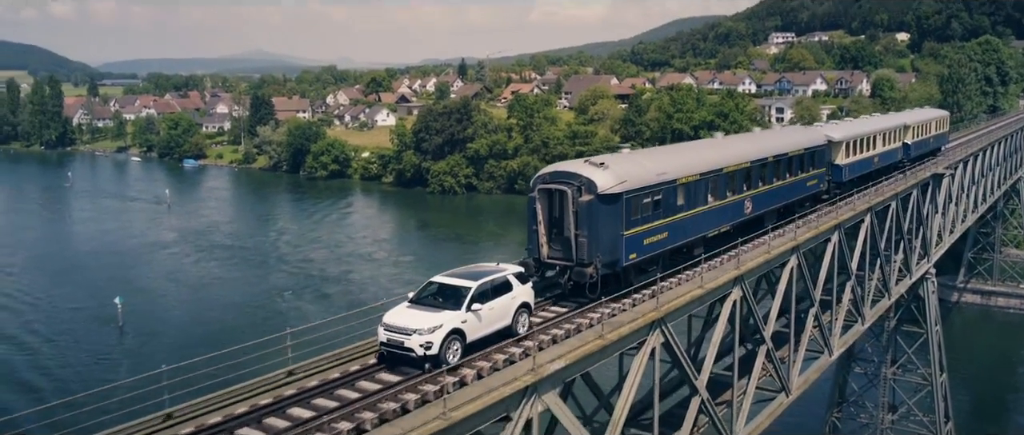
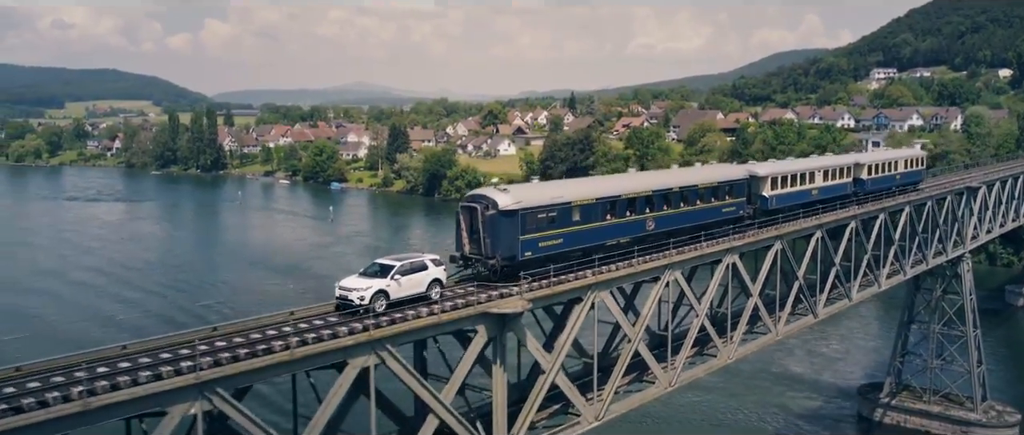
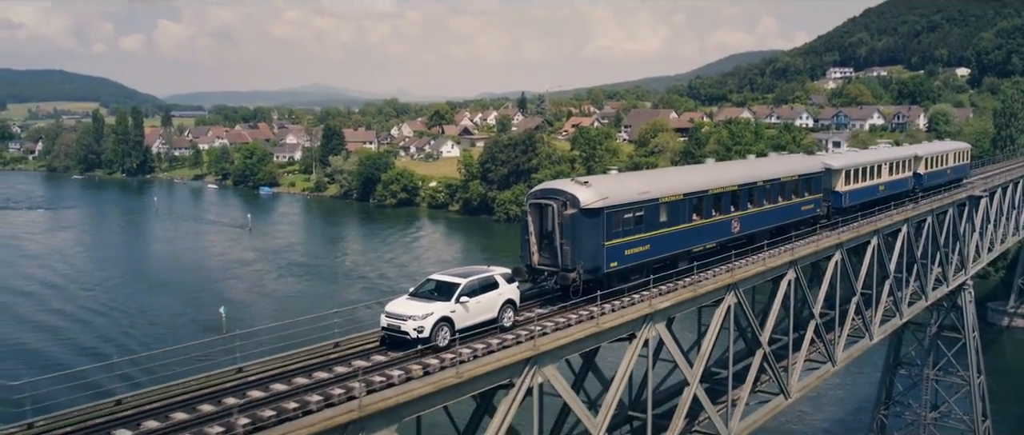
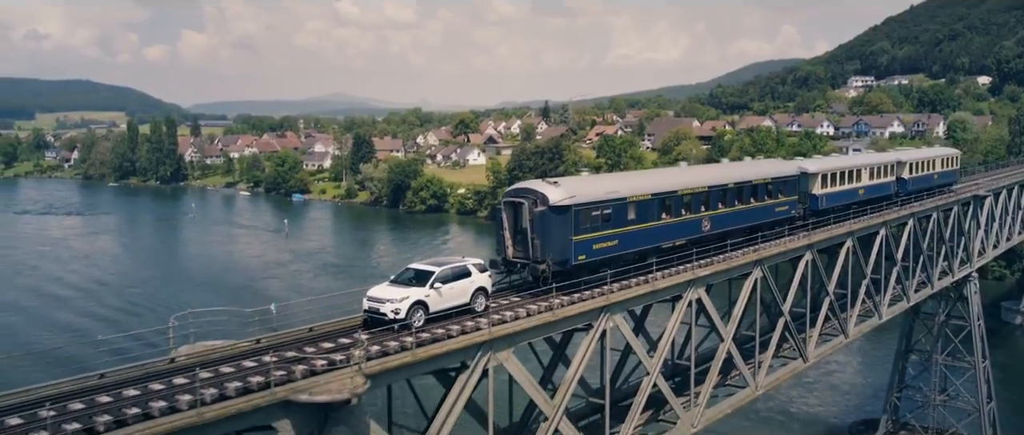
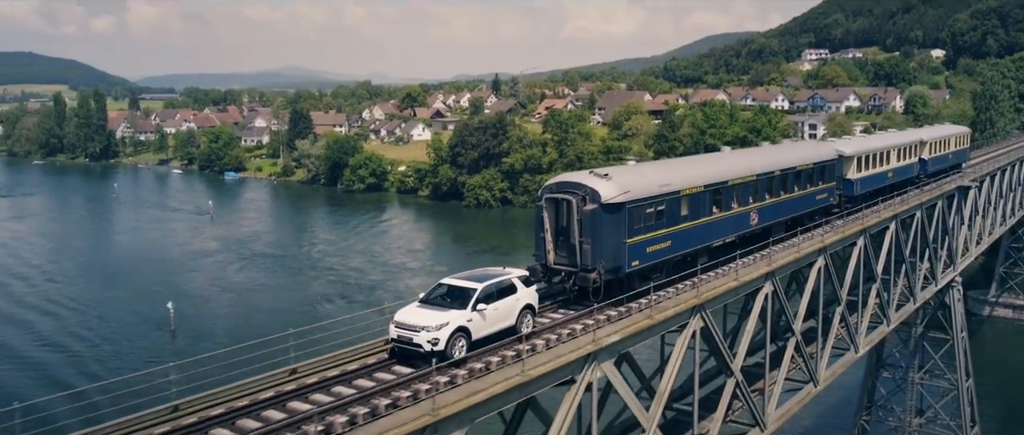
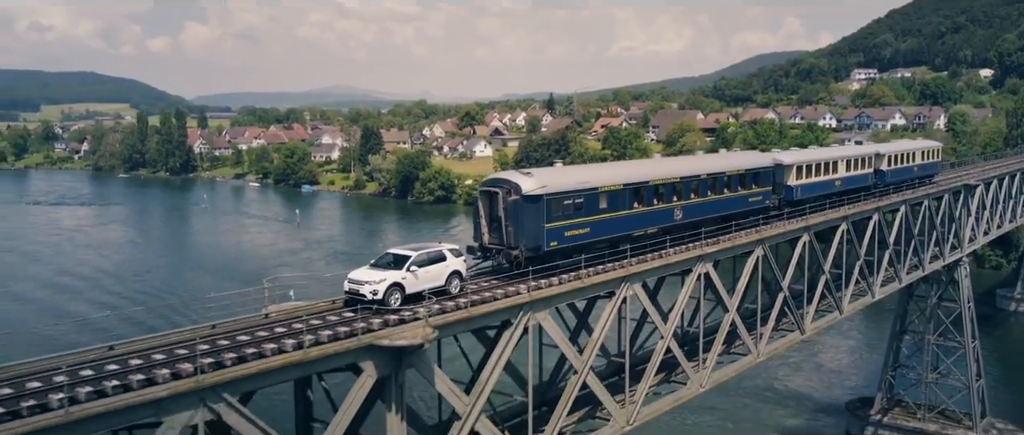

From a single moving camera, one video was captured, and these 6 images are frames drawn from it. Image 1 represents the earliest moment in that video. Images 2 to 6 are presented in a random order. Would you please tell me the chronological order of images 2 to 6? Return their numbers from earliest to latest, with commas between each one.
5, 3, 4, 6, 2
